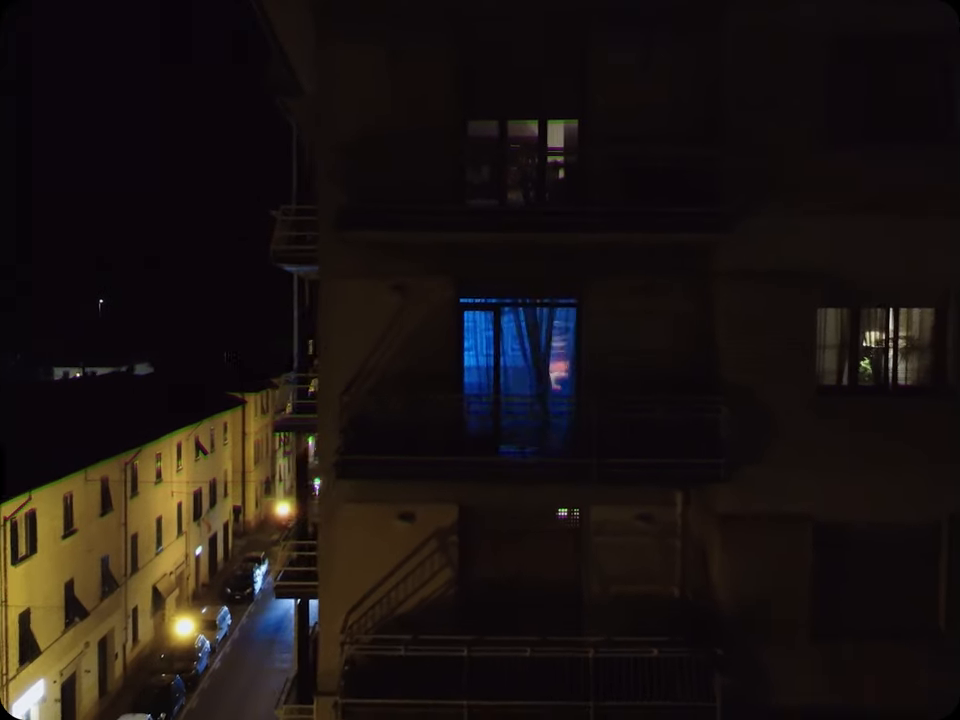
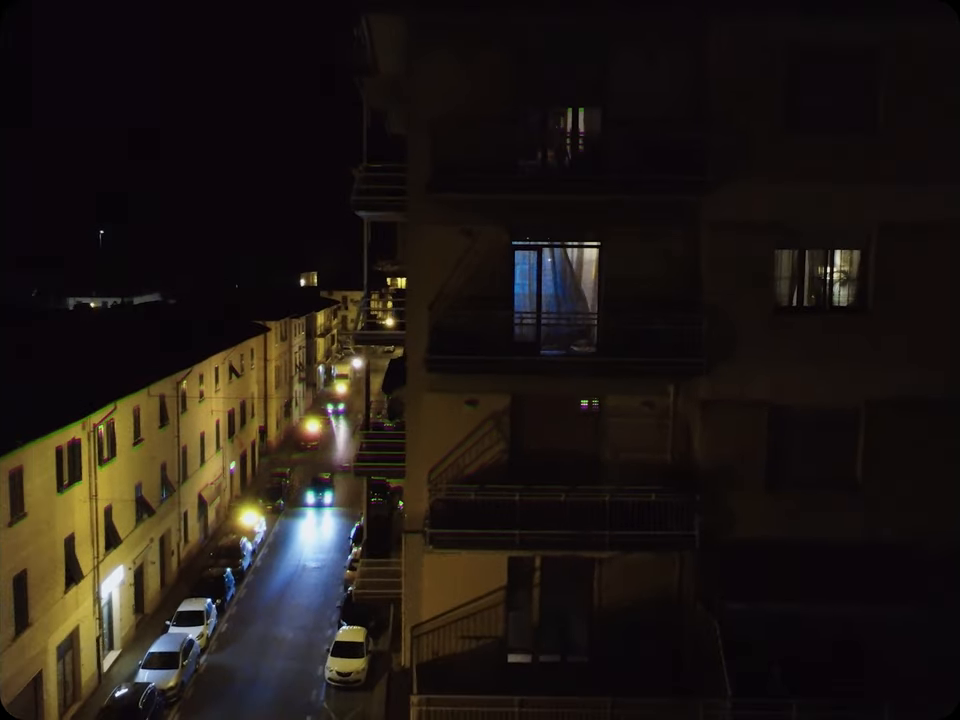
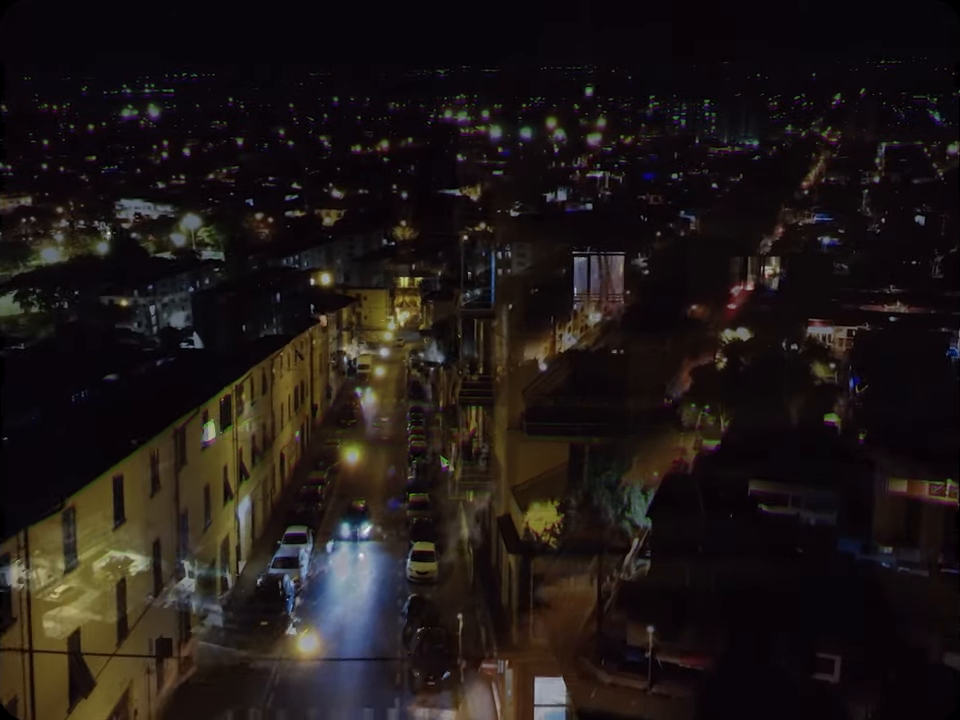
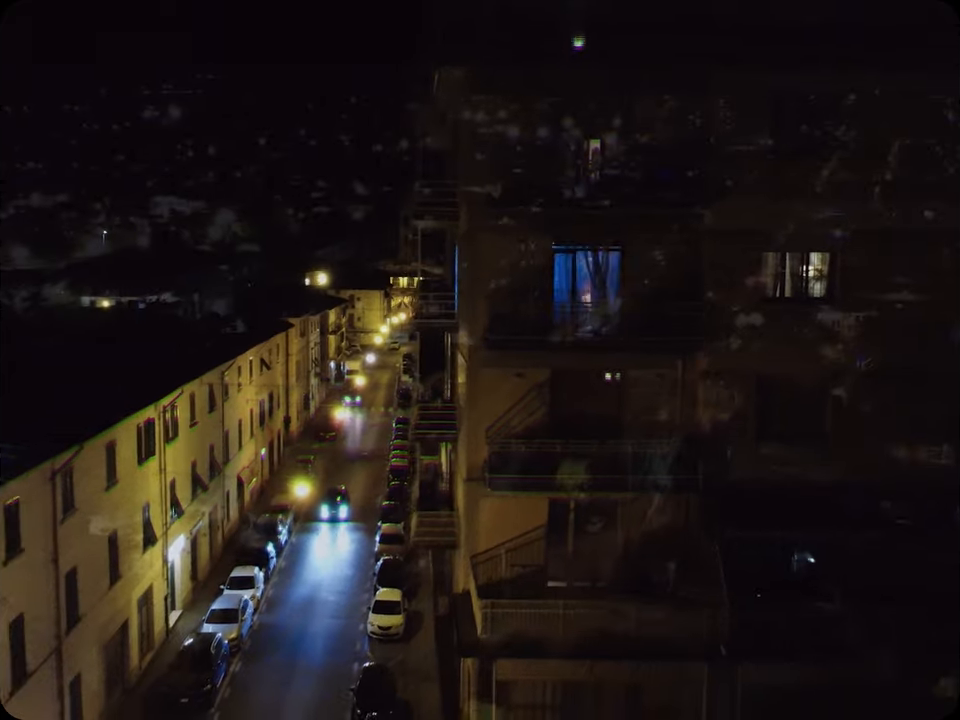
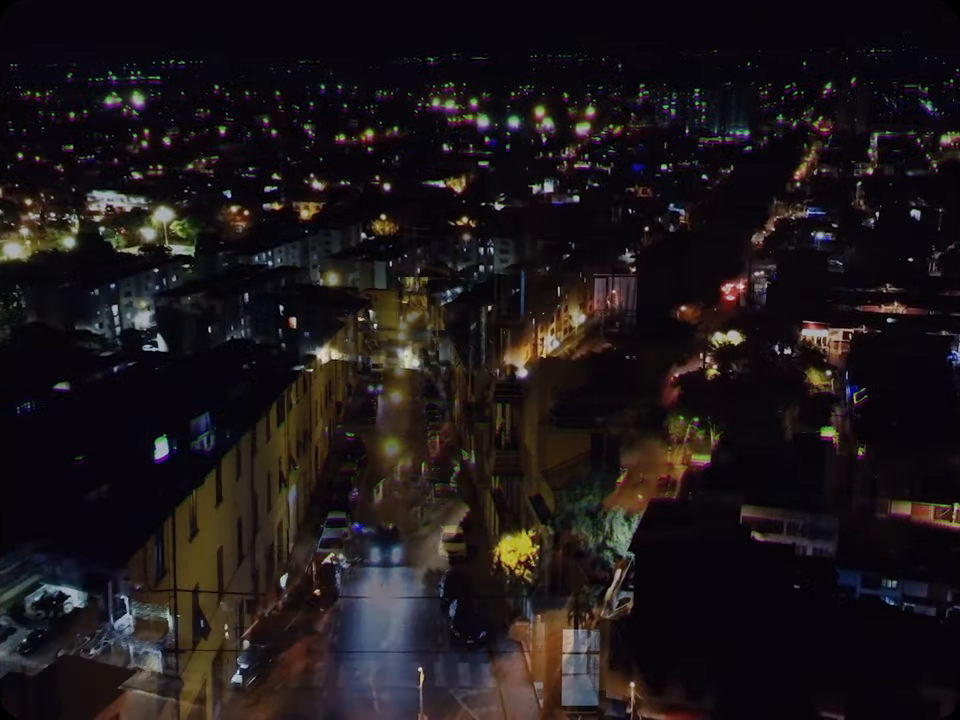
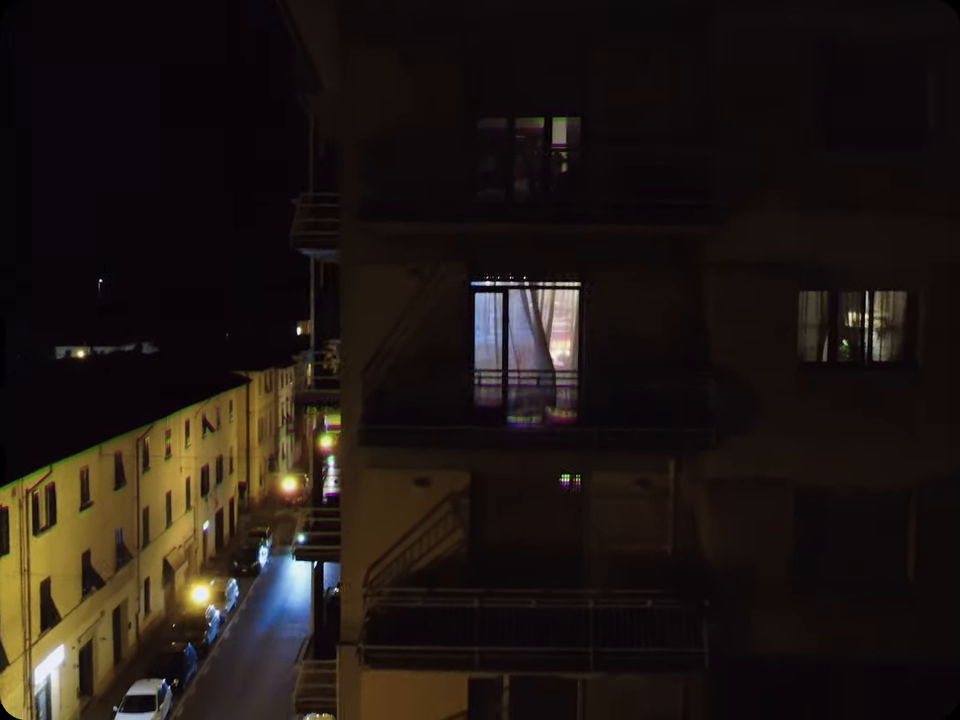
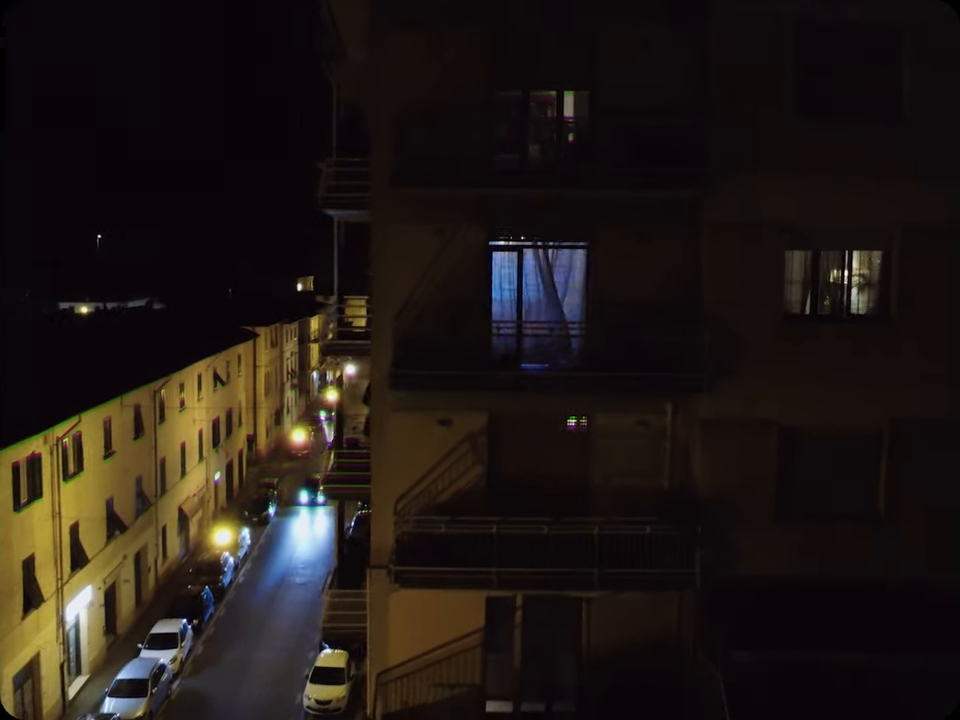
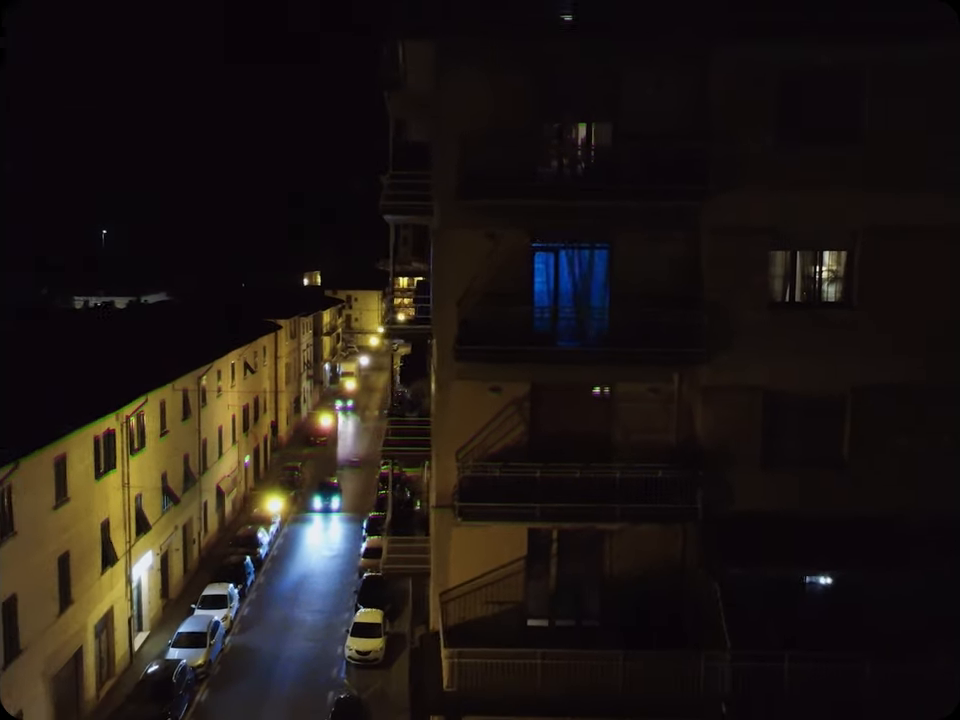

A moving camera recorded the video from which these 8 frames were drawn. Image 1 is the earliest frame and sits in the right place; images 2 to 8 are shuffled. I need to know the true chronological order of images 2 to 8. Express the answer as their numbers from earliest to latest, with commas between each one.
6, 7, 2, 8, 4, 3, 5
